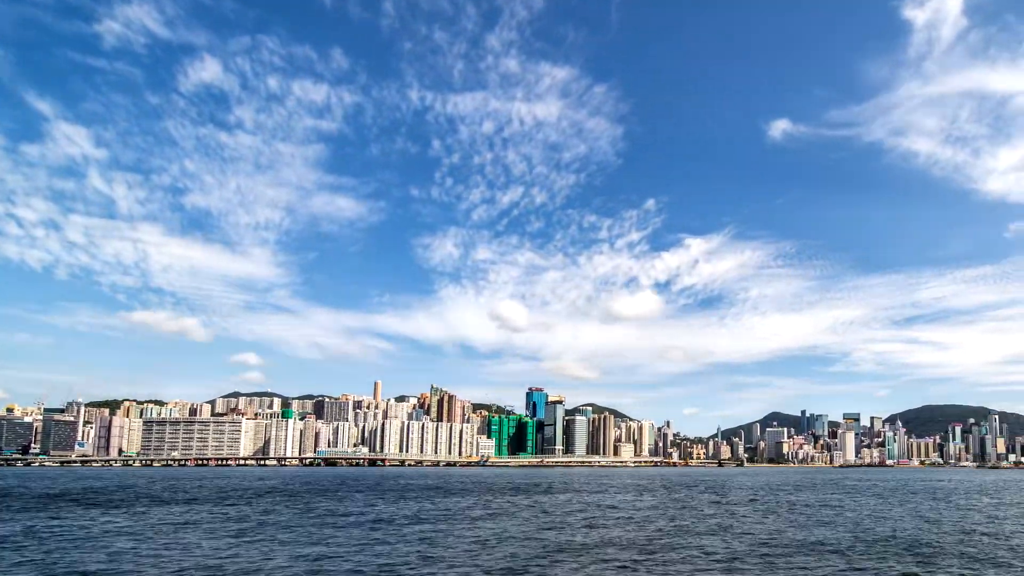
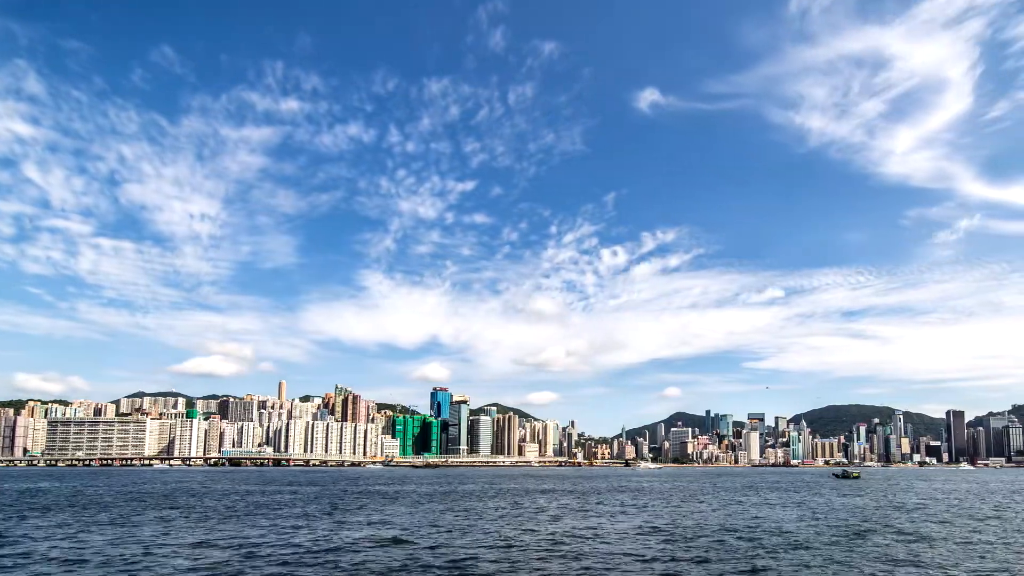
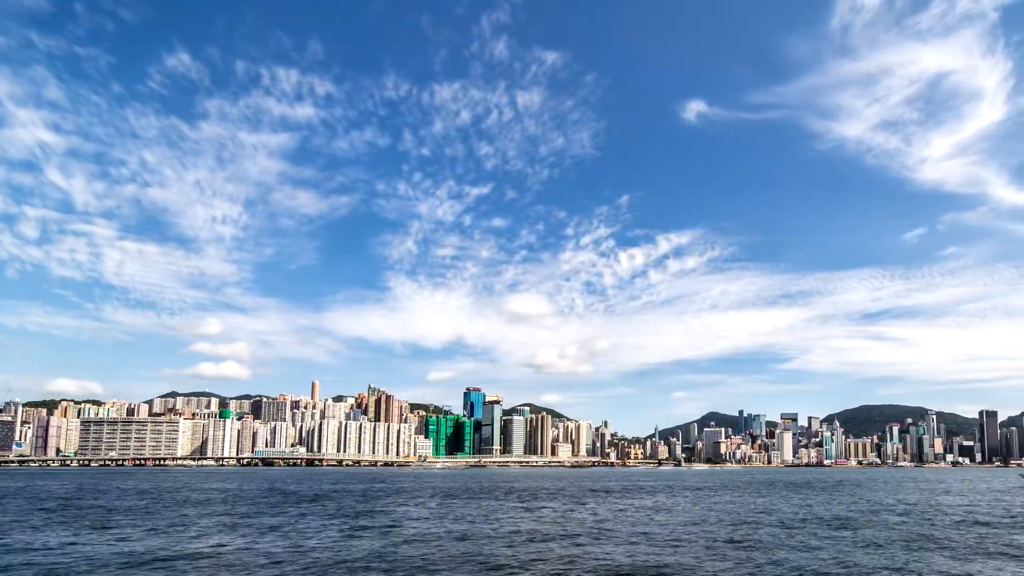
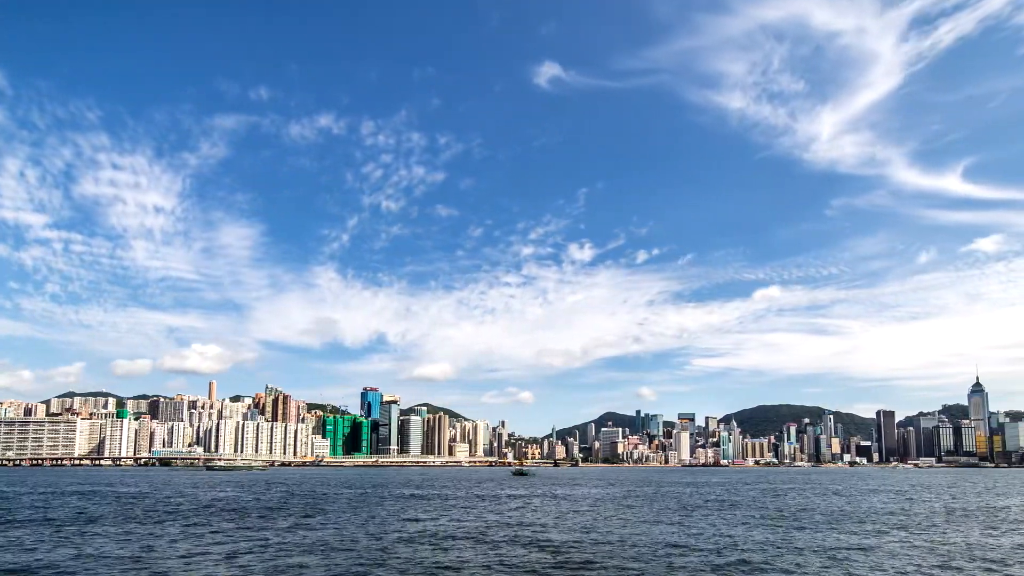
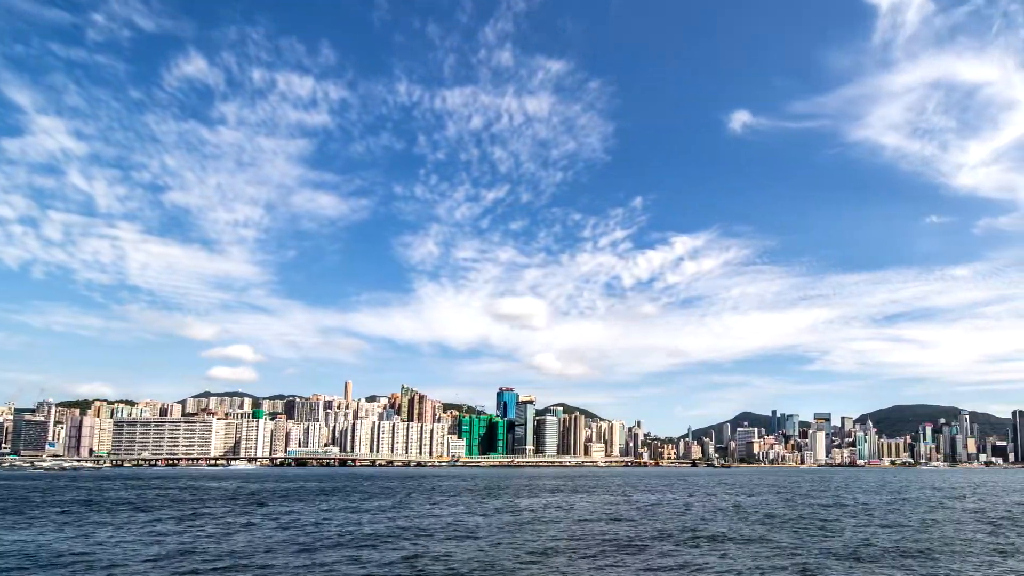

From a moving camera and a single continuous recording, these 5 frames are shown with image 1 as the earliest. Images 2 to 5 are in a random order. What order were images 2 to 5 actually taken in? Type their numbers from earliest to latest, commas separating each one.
5, 3, 2, 4
